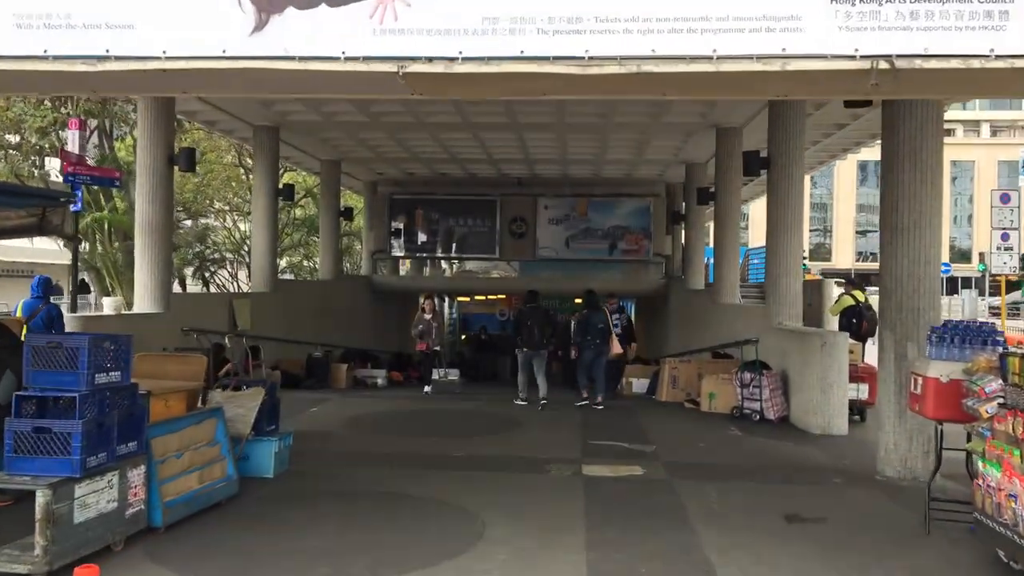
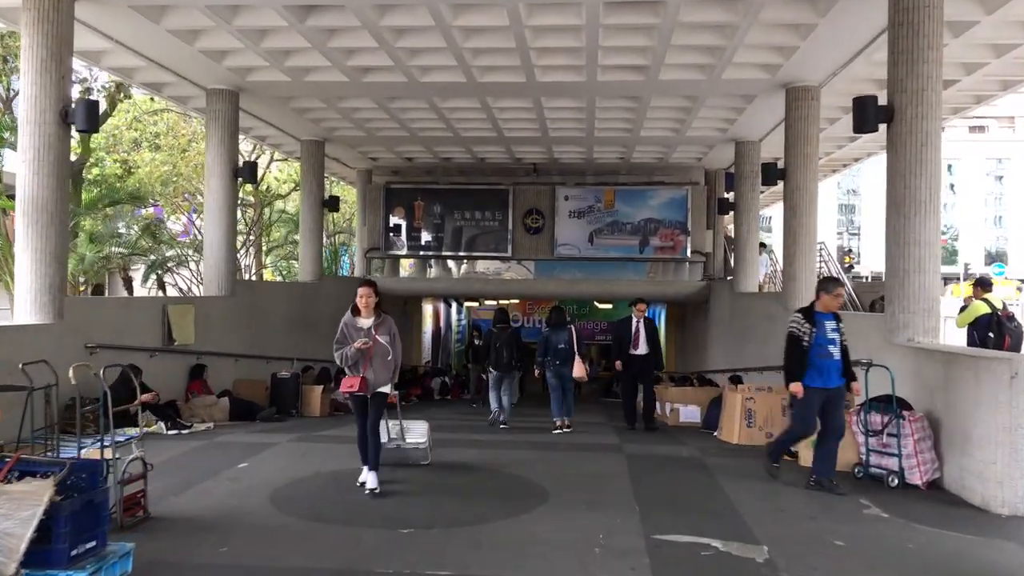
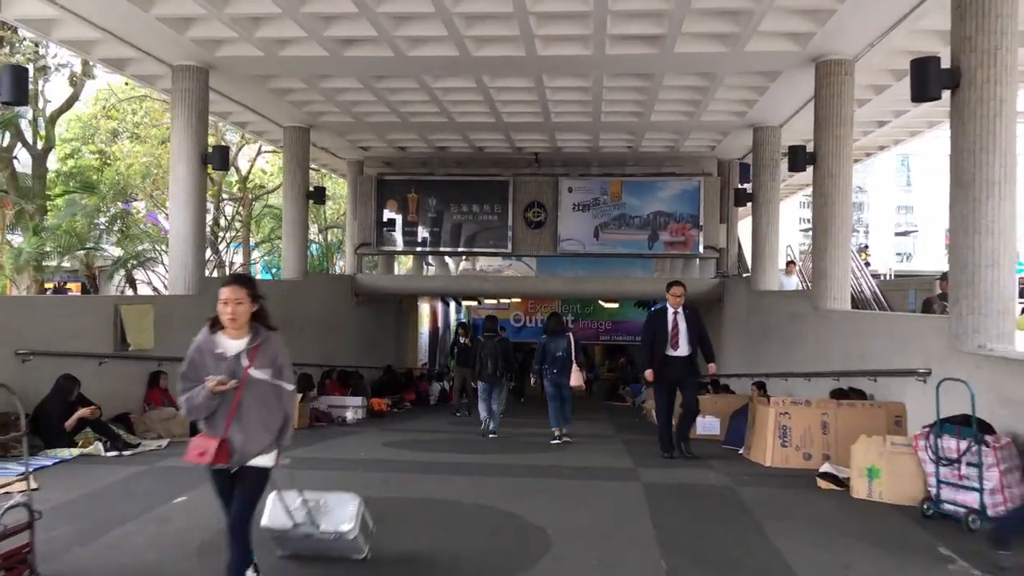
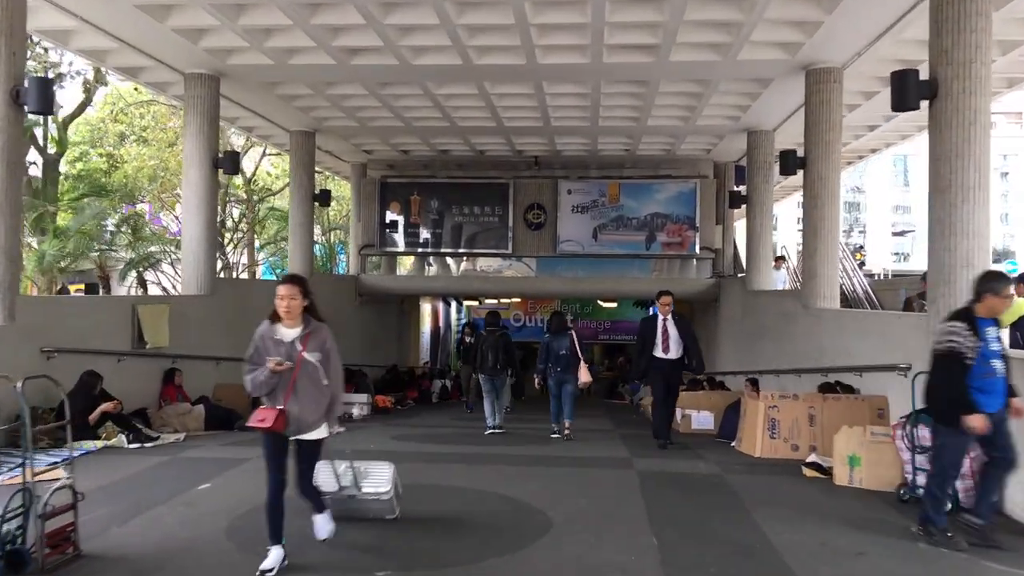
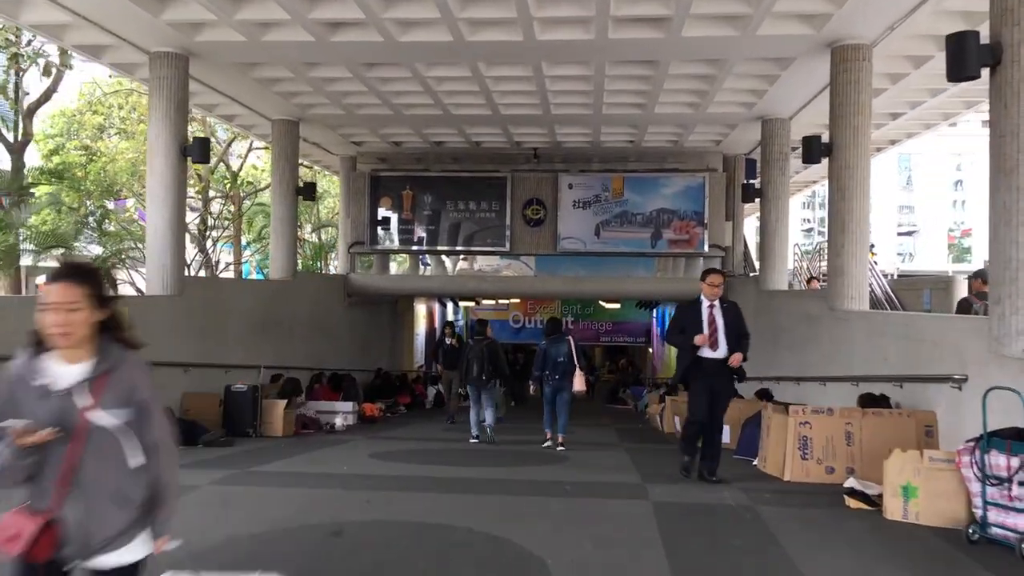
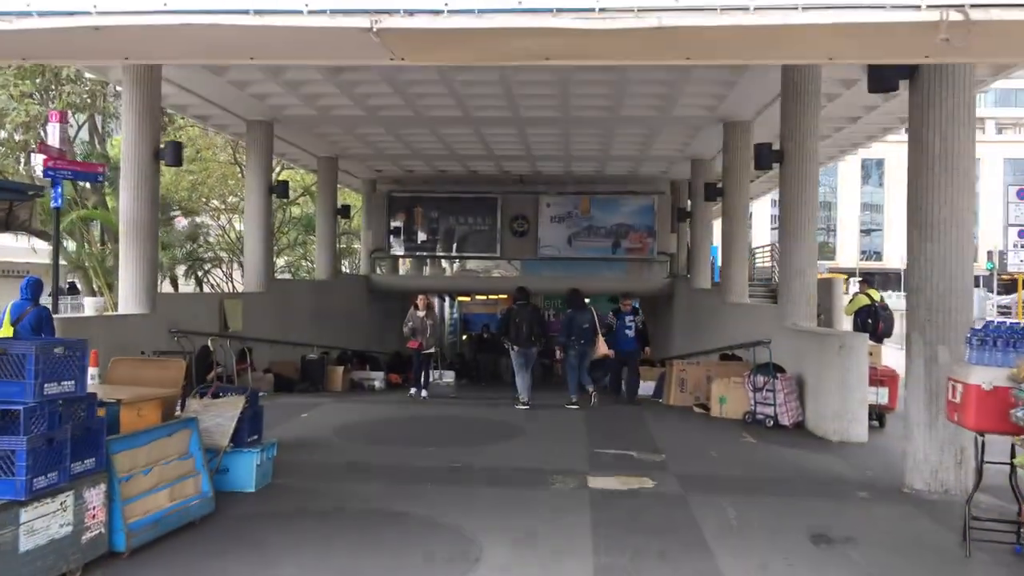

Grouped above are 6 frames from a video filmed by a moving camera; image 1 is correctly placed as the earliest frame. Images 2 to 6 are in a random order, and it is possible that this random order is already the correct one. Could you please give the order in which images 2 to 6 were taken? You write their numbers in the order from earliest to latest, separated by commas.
6, 2, 4, 3, 5
